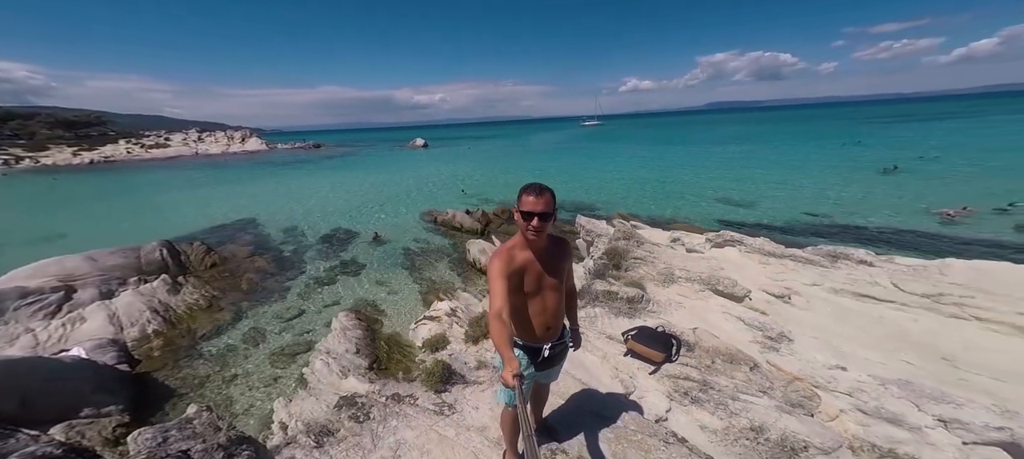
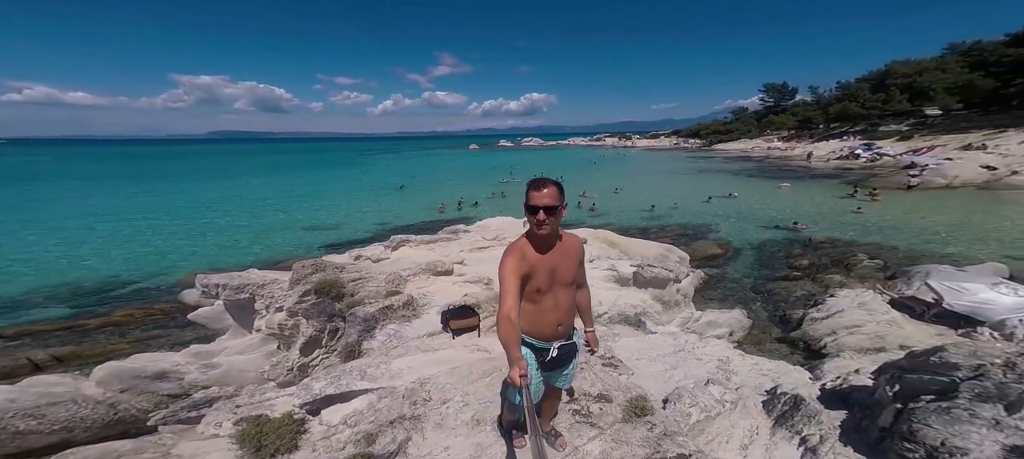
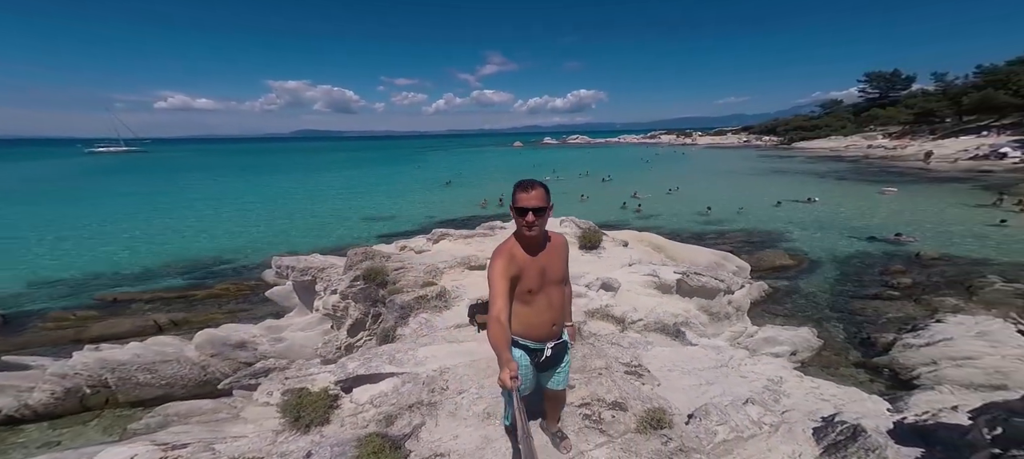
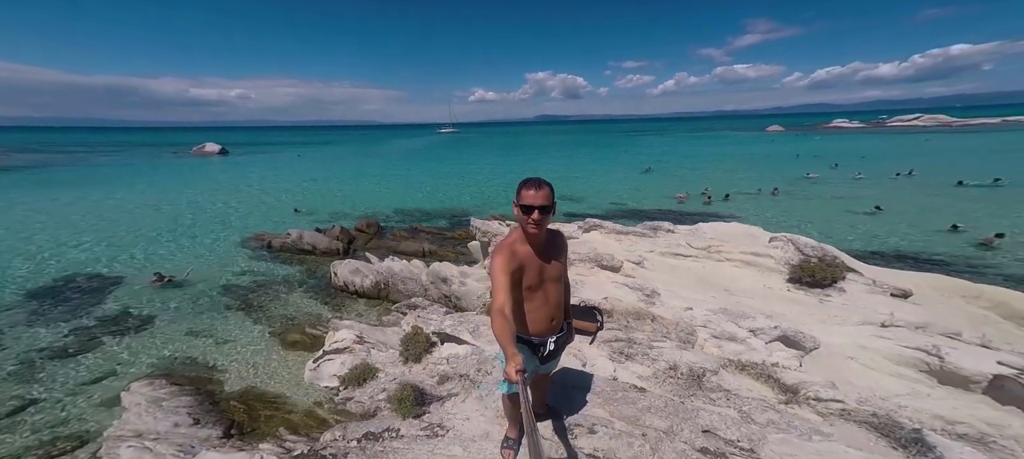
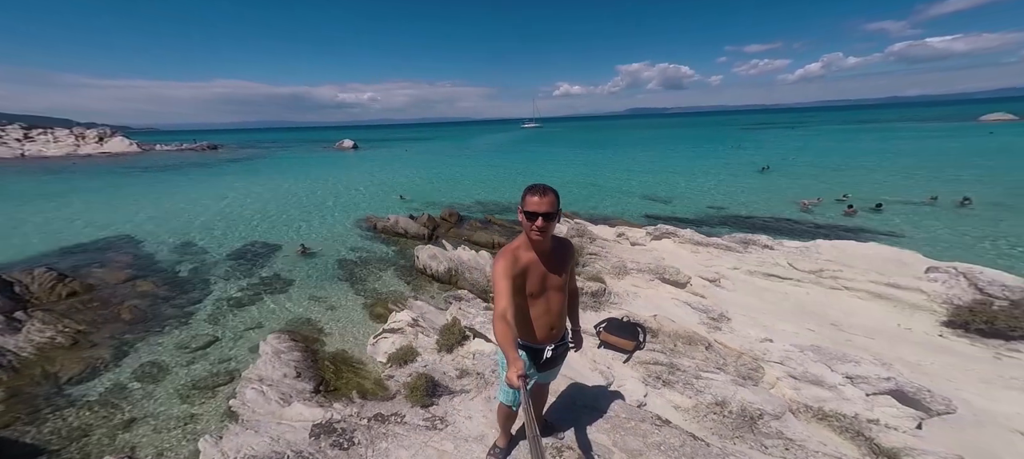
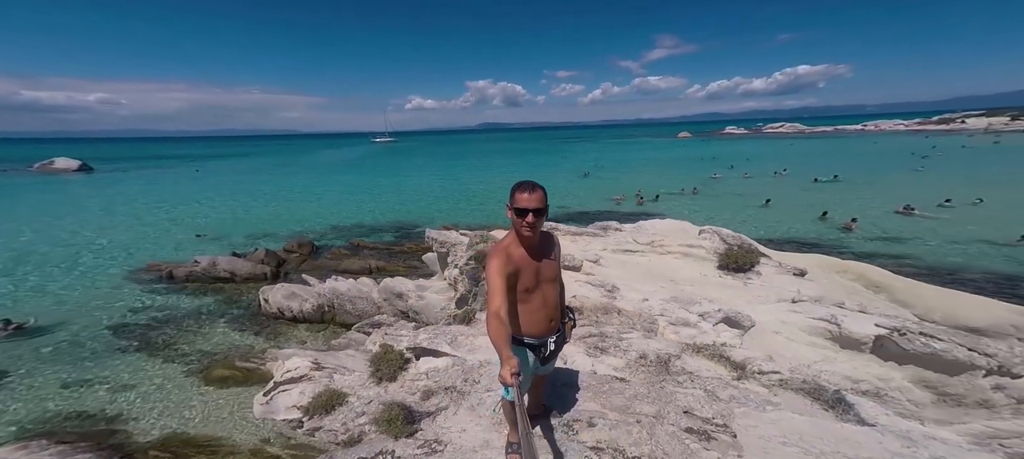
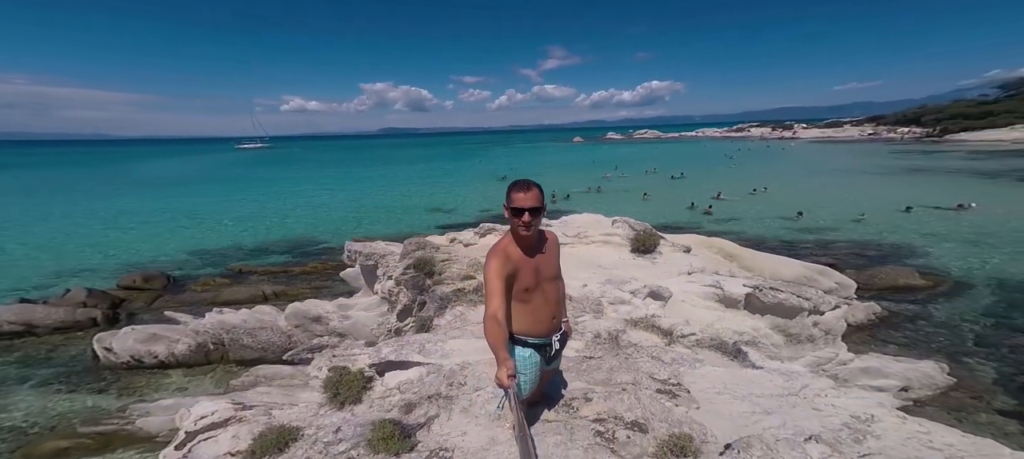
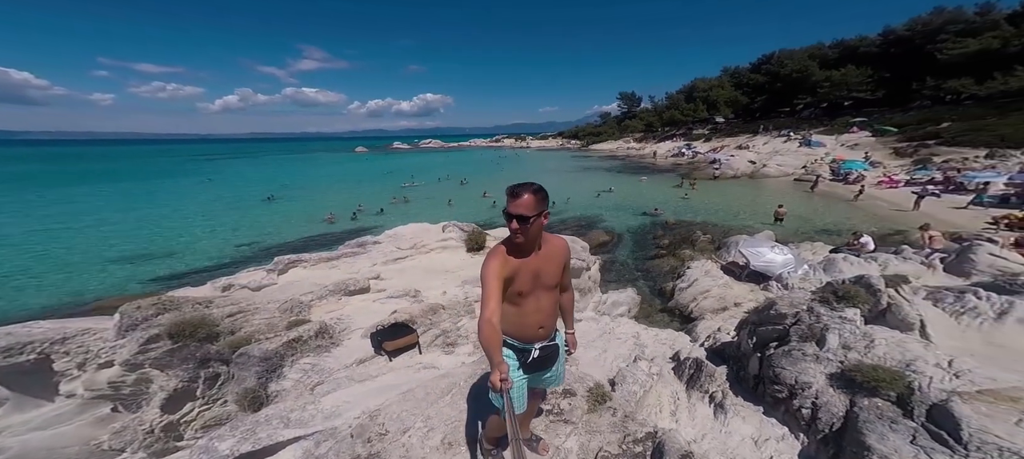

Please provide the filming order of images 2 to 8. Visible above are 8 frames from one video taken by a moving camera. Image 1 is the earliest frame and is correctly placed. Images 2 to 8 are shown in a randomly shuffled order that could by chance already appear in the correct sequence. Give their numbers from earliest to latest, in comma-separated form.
5, 4, 6, 7, 3, 2, 8
